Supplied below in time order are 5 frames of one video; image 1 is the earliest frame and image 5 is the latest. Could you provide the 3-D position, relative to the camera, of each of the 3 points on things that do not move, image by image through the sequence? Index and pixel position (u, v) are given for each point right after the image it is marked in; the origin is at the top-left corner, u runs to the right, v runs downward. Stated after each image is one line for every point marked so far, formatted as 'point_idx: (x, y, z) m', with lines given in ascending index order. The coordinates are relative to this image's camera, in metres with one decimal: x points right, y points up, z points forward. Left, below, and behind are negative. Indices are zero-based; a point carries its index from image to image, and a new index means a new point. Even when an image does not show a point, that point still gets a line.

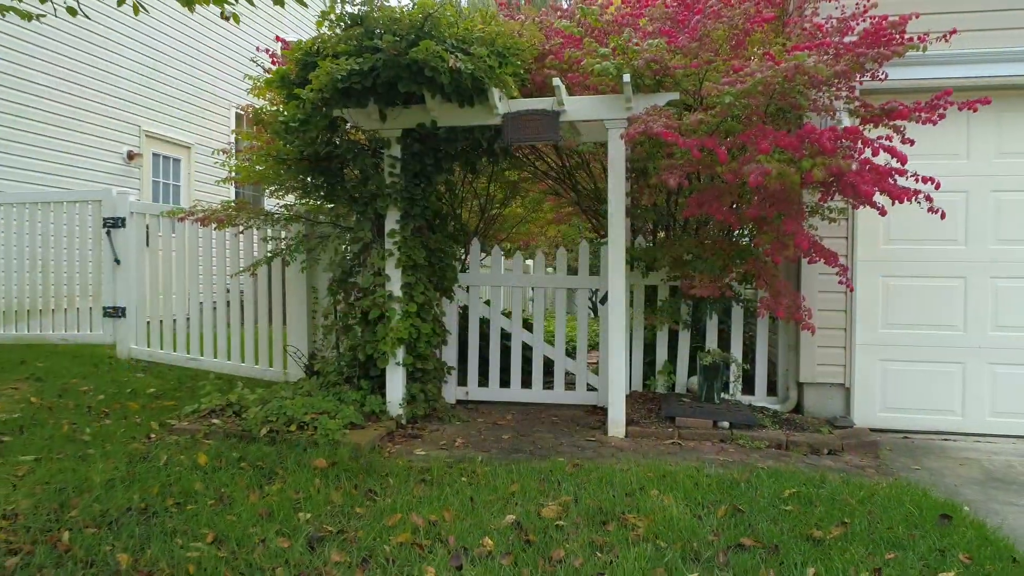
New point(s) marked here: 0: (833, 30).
0: (+1.8, +1.4, +4.2) m
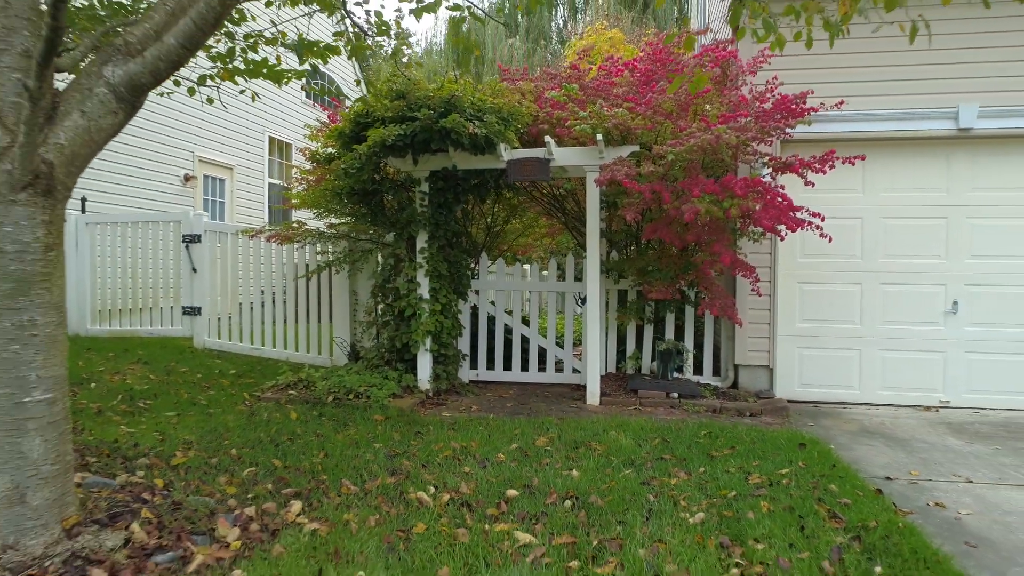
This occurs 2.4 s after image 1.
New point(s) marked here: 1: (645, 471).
0: (+1.8, +1.4, +5.6) m
1: (+0.6, -0.9, +3.7) m
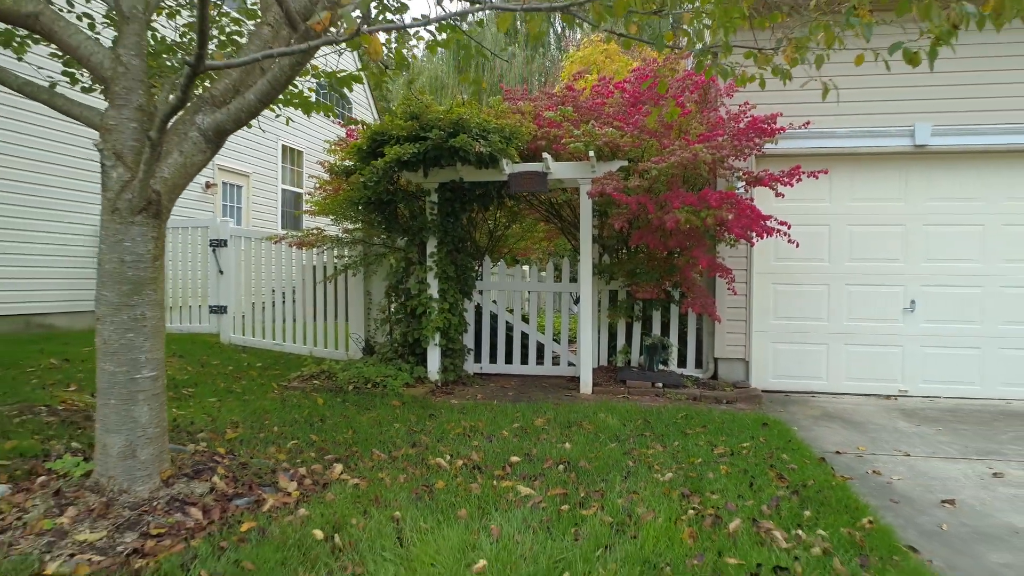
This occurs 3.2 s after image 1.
0: (+1.8, +1.4, +6.3) m
1: (+0.7, -0.9, +4.4) m
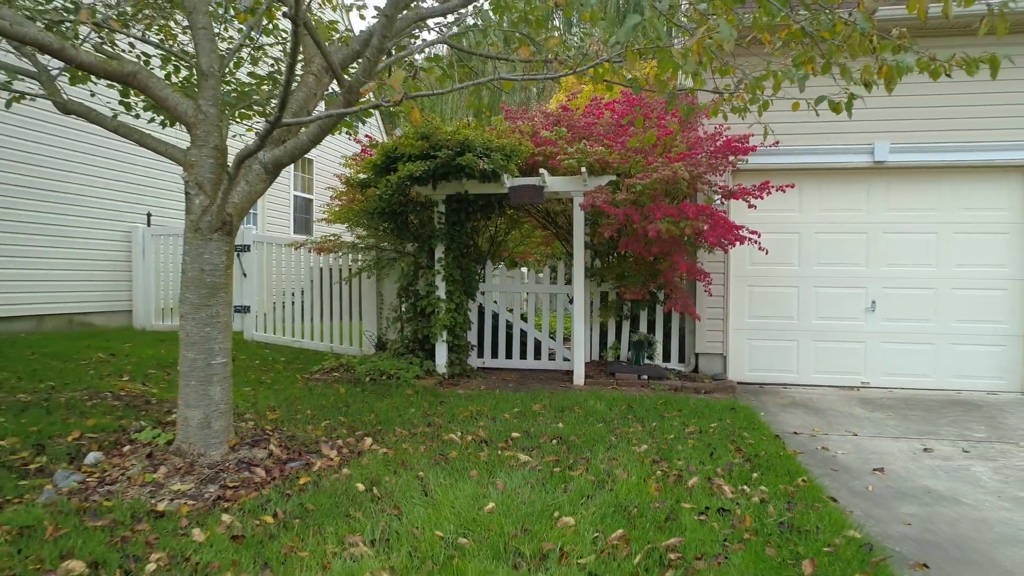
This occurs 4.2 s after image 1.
0: (+1.8, +1.4, +7.0) m
1: (+0.7, -0.9, +5.1) m
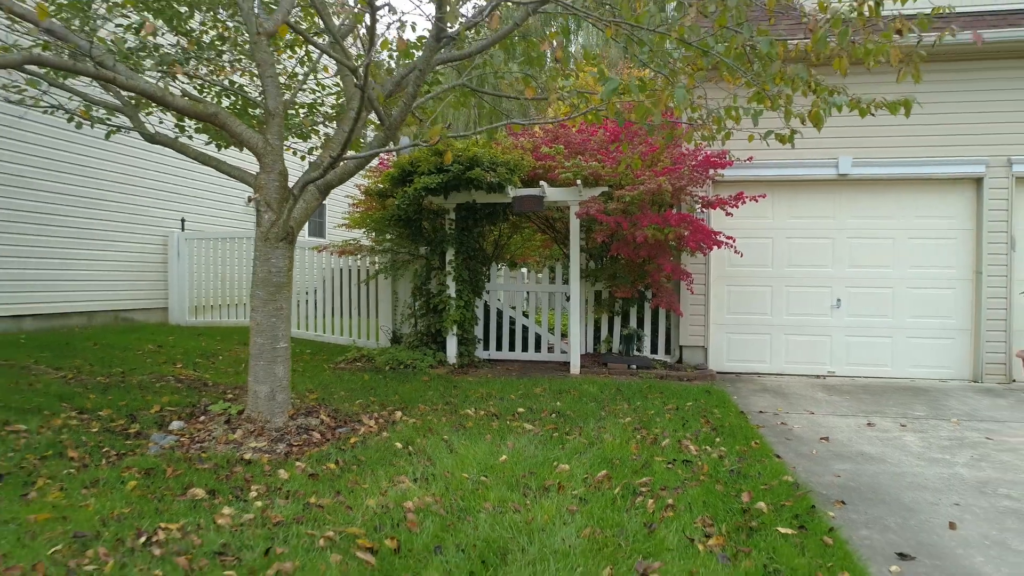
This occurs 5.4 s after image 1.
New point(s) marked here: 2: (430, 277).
0: (+1.8, +1.4, +7.9) m
1: (+0.7, -0.9, +6.0) m
2: (-0.9, +0.1, +8.6) m
